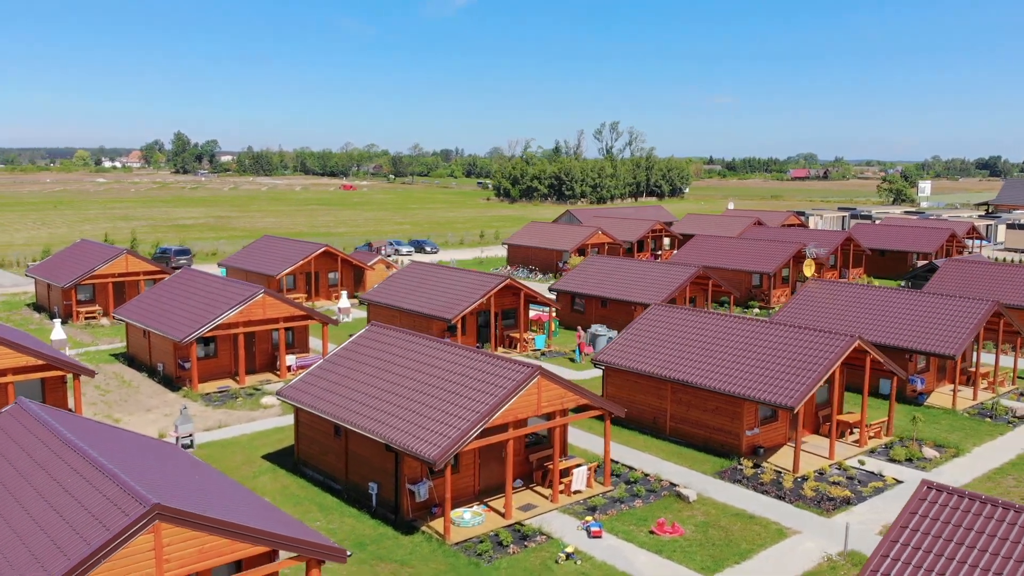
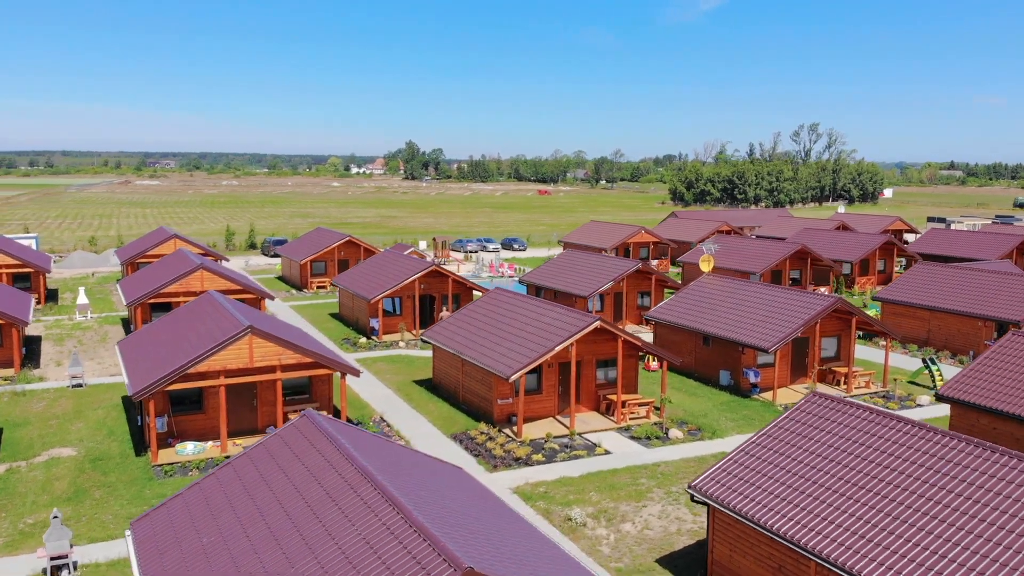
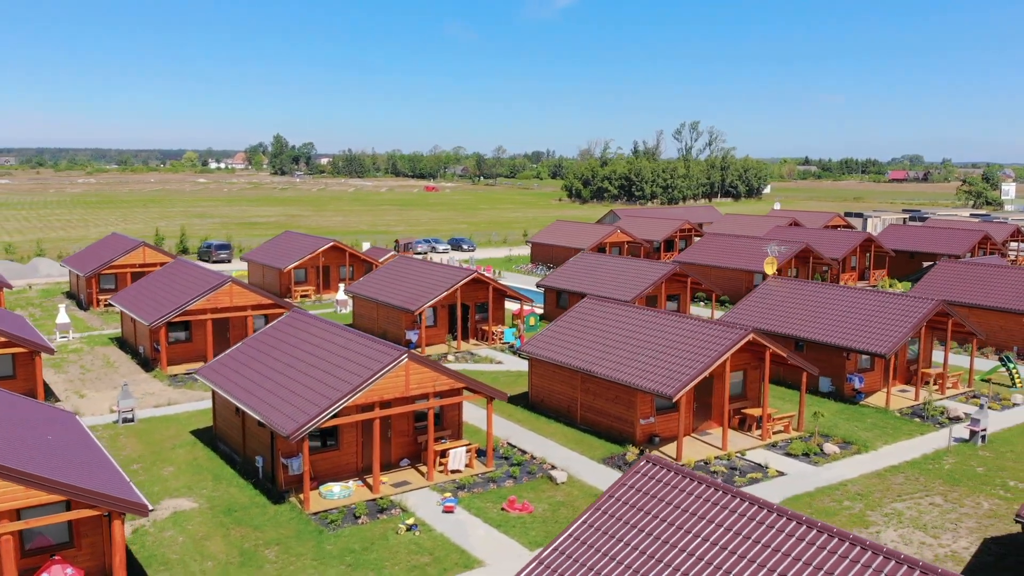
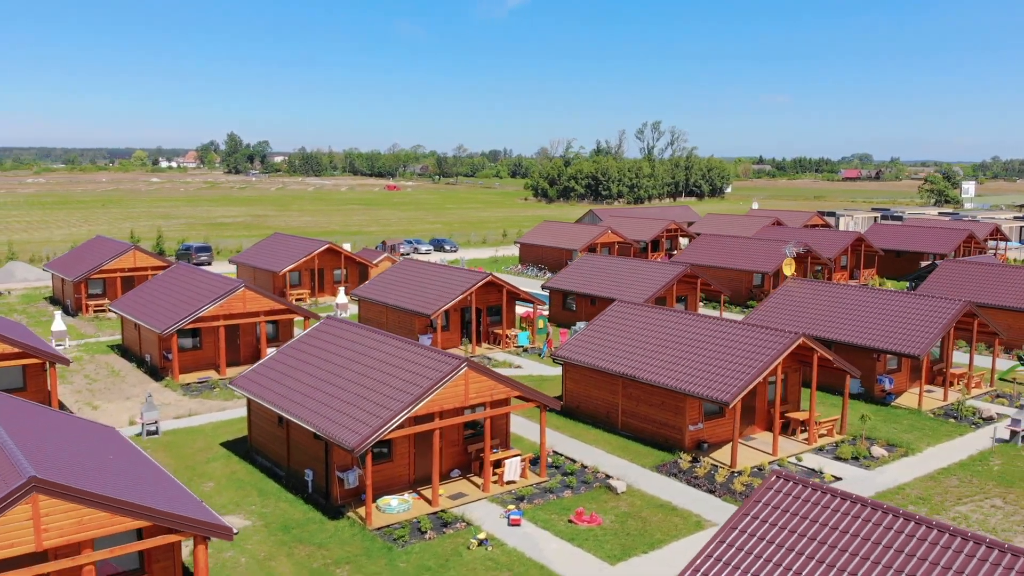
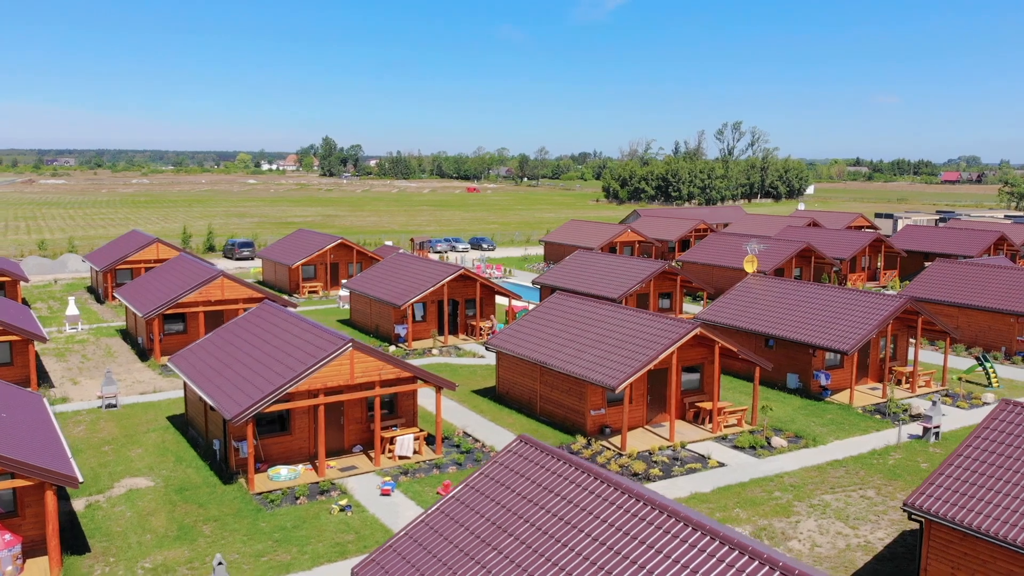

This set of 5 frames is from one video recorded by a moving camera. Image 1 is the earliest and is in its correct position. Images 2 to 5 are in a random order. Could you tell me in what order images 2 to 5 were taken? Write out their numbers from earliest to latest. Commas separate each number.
4, 3, 5, 2
